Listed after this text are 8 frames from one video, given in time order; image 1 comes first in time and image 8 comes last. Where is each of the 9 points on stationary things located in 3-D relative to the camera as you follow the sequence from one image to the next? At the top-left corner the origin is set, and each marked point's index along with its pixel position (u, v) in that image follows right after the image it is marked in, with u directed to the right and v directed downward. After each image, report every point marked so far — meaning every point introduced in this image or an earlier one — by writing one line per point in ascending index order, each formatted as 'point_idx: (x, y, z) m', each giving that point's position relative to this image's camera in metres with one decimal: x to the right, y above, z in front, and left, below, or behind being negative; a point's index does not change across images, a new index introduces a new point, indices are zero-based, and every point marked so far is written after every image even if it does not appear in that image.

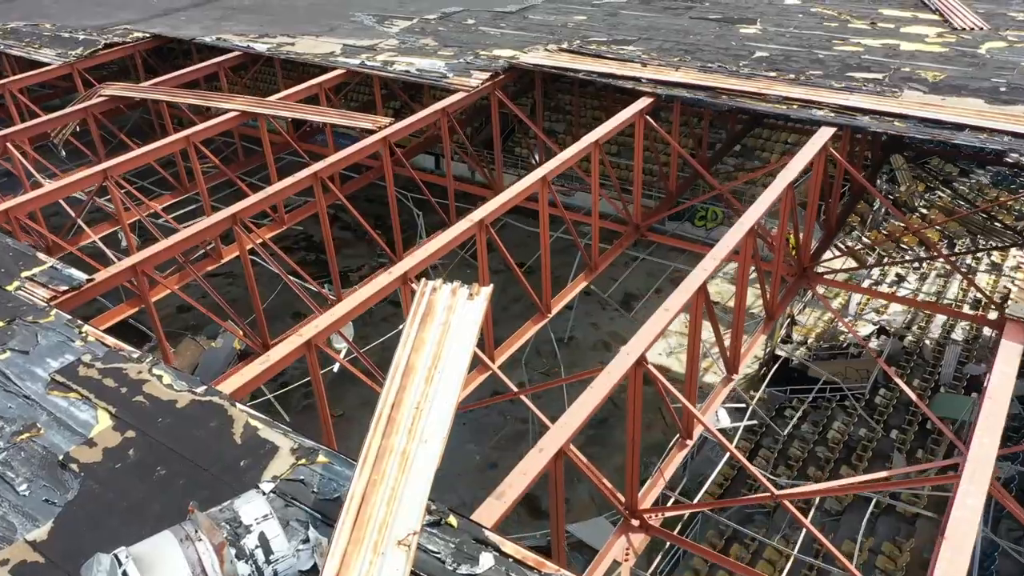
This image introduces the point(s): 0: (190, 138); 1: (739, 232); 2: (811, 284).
0: (-5.2, +2.4, +13.3) m
1: (+2.6, +0.6, +9.5) m
2: (+4.7, +0.1, +13.1) m
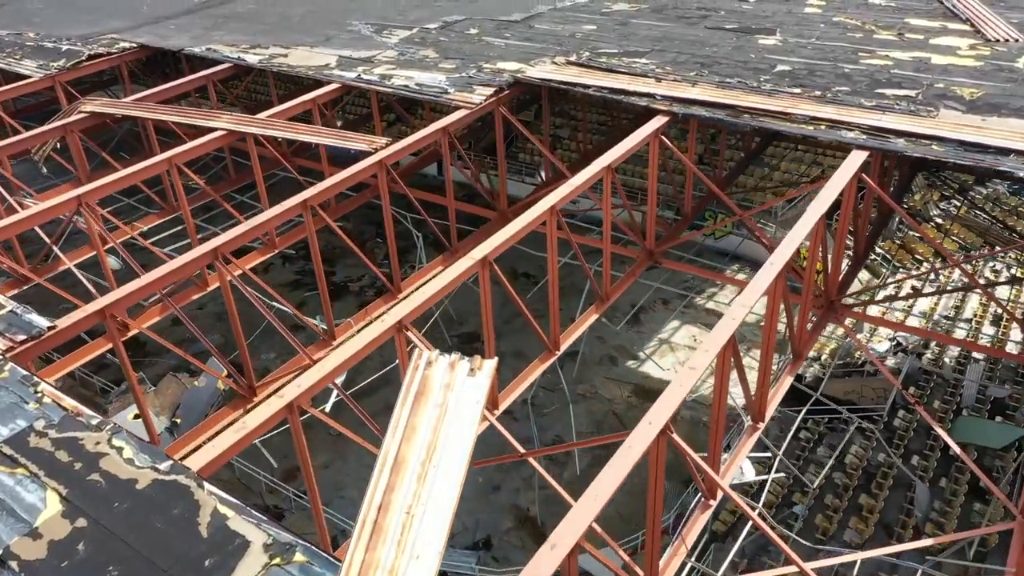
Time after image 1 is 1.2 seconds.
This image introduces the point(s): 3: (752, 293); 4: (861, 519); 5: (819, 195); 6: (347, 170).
0: (-5.1, +1.9, +12.4) m
1: (+2.7, +0.1, +8.6) m
2: (+4.8, -0.4, +12.2) m
3: (+2.4, -0.1, +8.3) m
4: (+6.1, -3.9, +14.5) m
5: (+3.7, +1.1, +10.1) m
6: (-2.3, +1.6, +11.5) m
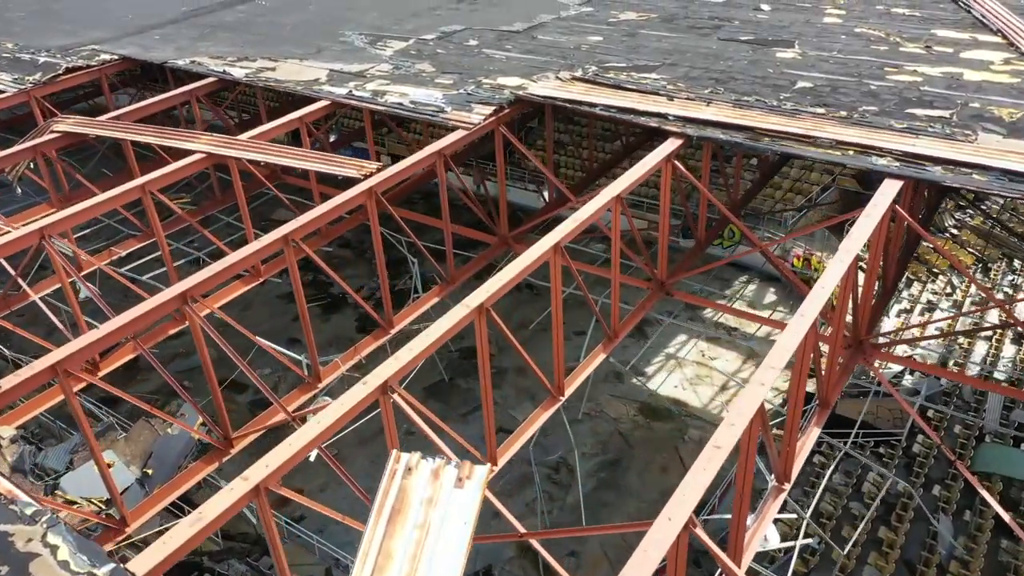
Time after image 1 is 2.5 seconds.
0: (-5.1, +1.4, +11.5) m
1: (+2.7, -0.4, +7.7) m
2: (+4.8, -0.9, +11.2) m
3: (+2.4, -0.6, +7.3) m
4: (+6.1, -4.5, +13.5) m
5: (+3.7, +0.6, +9.2) m
6: (-2.3, +1.1, +10.5) m
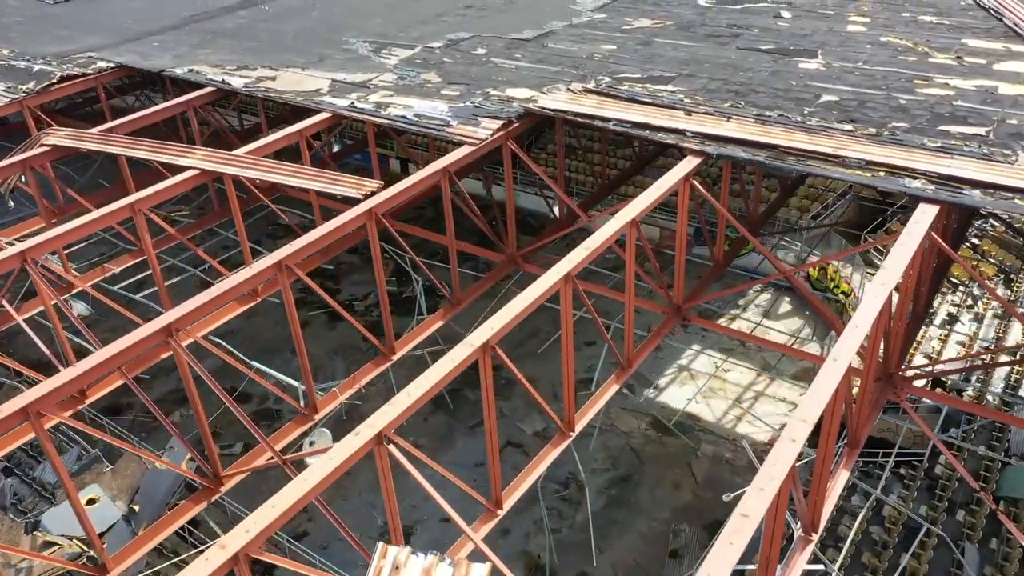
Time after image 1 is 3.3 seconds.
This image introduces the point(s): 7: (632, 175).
0: (-5.0, +1.1, +10.9) m
1: (+2.7, -0.7, +7.0) m
2: (+4.9, -1.3, +10.5) m
3: (+2.4, -0.9, +6.7) m
4: (+6.2, -4.8, +12.8) m
5: (+3.8, +0.2, +8.5) m
6: (-2.2, +0.8, +10.0) m
7: (+2.4, +2.3, +16.4) m
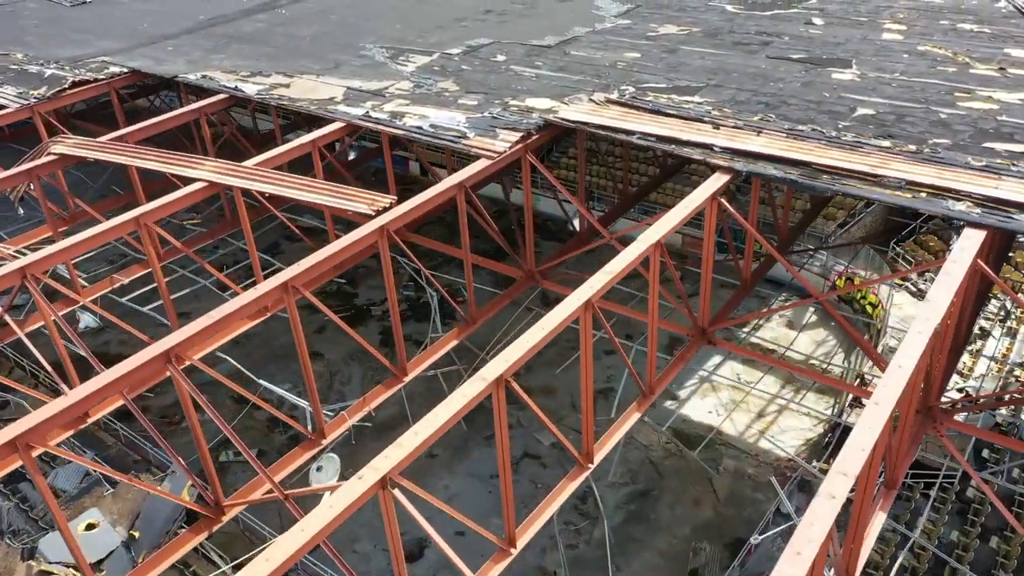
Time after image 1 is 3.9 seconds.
0: (-4.7, +0.9, +10.5) m
1: (+2.8, -1.0, +6.5) m
2: (+5.1, -1.6, +9.9) m
3: (+2.5, -1.2, +6.2) m
4: (+6.4, -5.2, +12.2) m
5: (+4.0, -0.1, +7.9) m
6: (-2.0, +0.5, +9.5) m
7: (+2.7, +2.0, +15.9) m
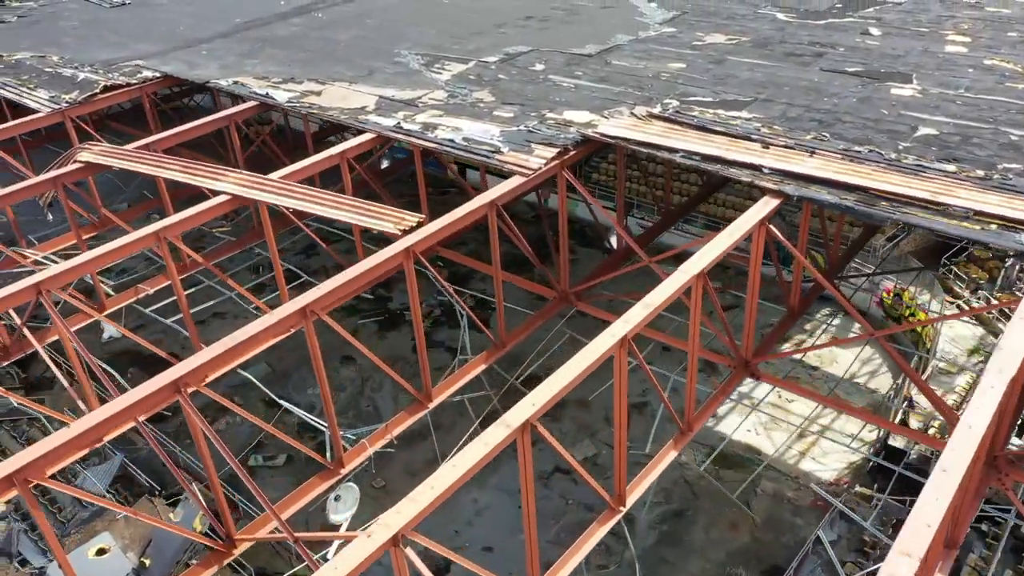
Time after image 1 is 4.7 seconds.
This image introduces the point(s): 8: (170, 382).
0: (-4.3, +0.7, +10.2) m
1: (+3.0, -1.4, +5.8) m
2: (+5.4, -2.1, +9.1) m
3: (+2.7, -1.6, +5.5) m
4: (+6.7, -5.6, +11.3) m
5: (+4.2, -0.5, +7.2) m
6: (-1.6, +0.3, +9.0) m
7: (+3.4, +1.6, +15.2) m
8: (-3.1, -0.9, +7.6) m
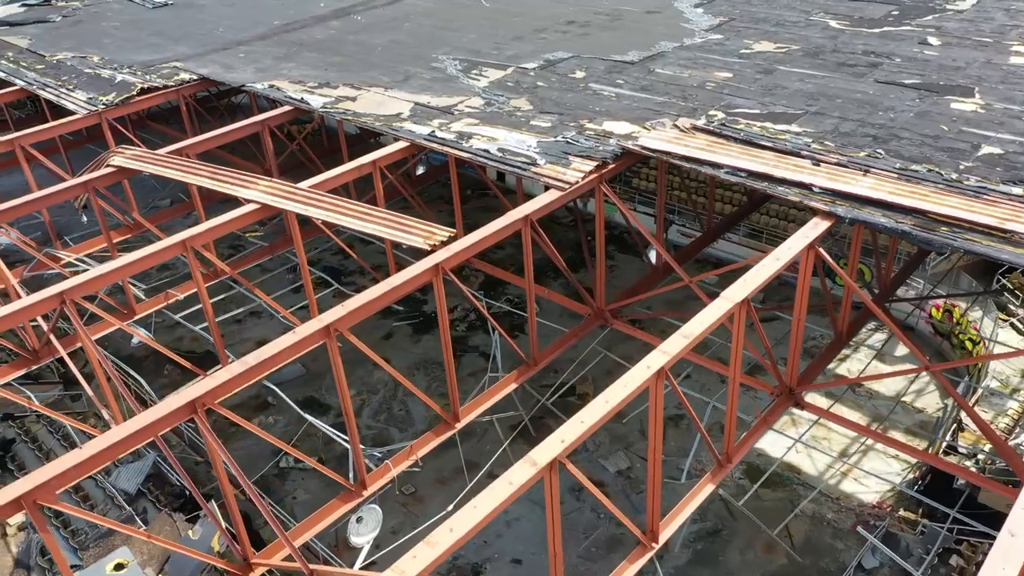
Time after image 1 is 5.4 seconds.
0: (-3.9, +0.5, +10.0) m
1: (+3.2, -1.7, +5.3) m
2: (+5.7, -2.4, +8.5) m
3: (+2.8, -1.9, +5.0) m
4: (+7.0, -6.0, +10.6) m
5: (+4.5, -0.8, +6.6) m
6: (-1.3, +0.1, +8.7) m
7: (+4.0, +1.3, +14.6) m
8: (-2.9, -1.0, +7.4) m
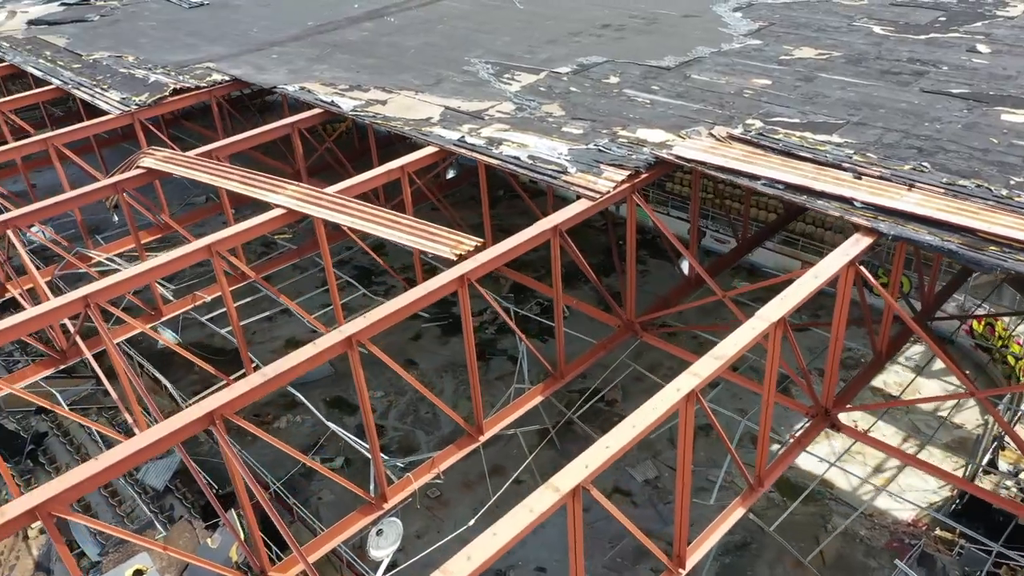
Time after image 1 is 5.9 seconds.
0: (-3.6, +0.5, +9.9) m
1: (+3.3, -1.9, +4.9) m
2: (+5.9, -2.7, +8.0) m
3: (+2.9, -2.1, +4.6) m
4: (+7.2, -6.3, +10.1) m
5: (+4.6, -1.1, +6.2) m
6: (-1.0, 0.0, +8.5) m
7: (+4.6, +1.1, +14.2) m
8: (-2.7, -1.1, +7.2) m
